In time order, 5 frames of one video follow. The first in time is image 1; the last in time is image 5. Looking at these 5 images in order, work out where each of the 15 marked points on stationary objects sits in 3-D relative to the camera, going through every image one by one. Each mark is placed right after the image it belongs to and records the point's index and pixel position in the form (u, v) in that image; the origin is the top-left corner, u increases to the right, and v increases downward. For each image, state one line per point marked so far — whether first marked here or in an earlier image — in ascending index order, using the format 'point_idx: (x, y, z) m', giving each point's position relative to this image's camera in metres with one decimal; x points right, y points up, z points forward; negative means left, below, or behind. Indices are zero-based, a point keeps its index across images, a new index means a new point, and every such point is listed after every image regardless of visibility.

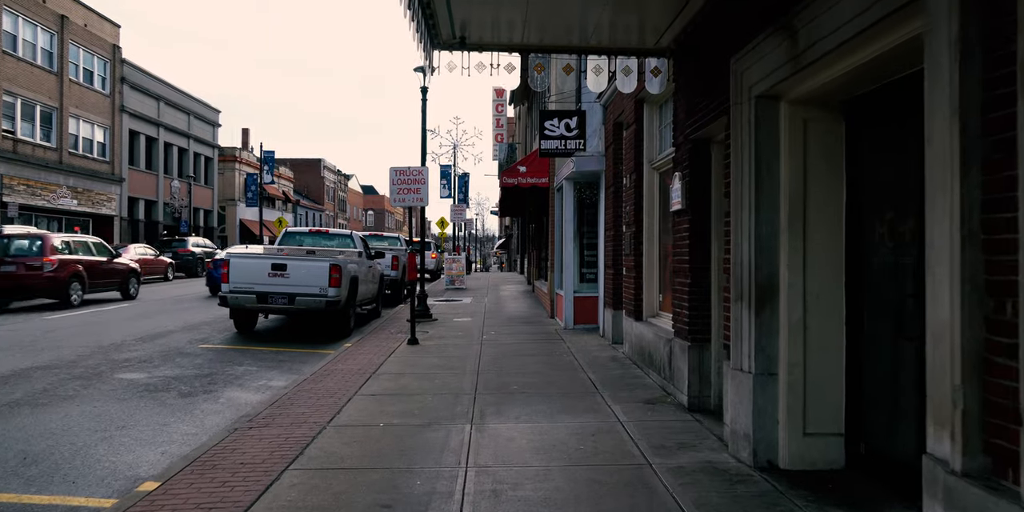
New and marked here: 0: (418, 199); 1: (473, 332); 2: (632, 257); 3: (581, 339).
0: (-1.4, +0.9, +12.5) m
1: (-0.6, -1.3, +13.7) m
2: (+1.5, 0.0, +10.4) m
3: (+1.0, -1.3, +12.5) m
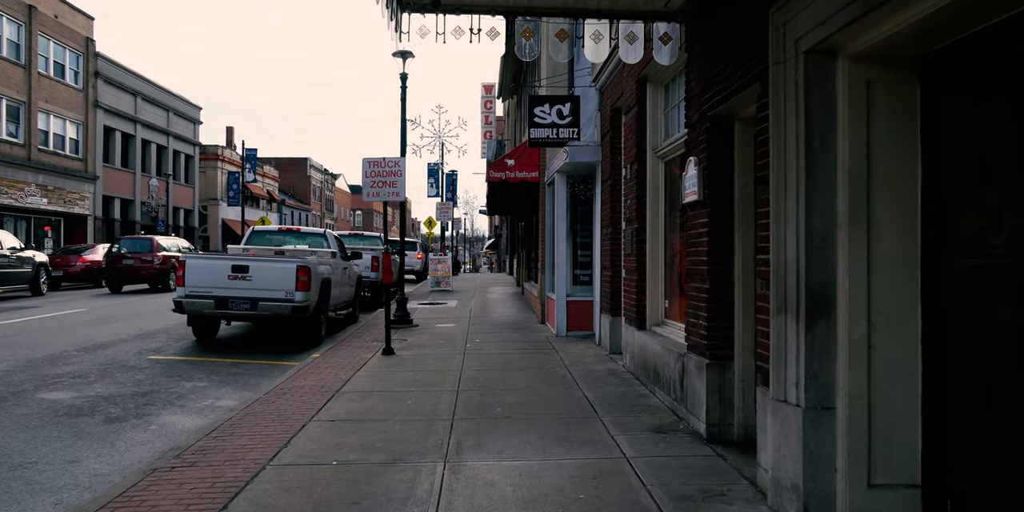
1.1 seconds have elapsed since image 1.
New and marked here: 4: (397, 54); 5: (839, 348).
0: (-1.6, +0.9, +11.3) m
1: (-0.8, -1.3, +12.4) m
2: (+1.3, 0.0, +9.2) m
3: (+0.9, -1.3, +11.3) m
4: (-2.0, +3.6, +14.7) m
5: (+1.6, -0.5, +4.2) m
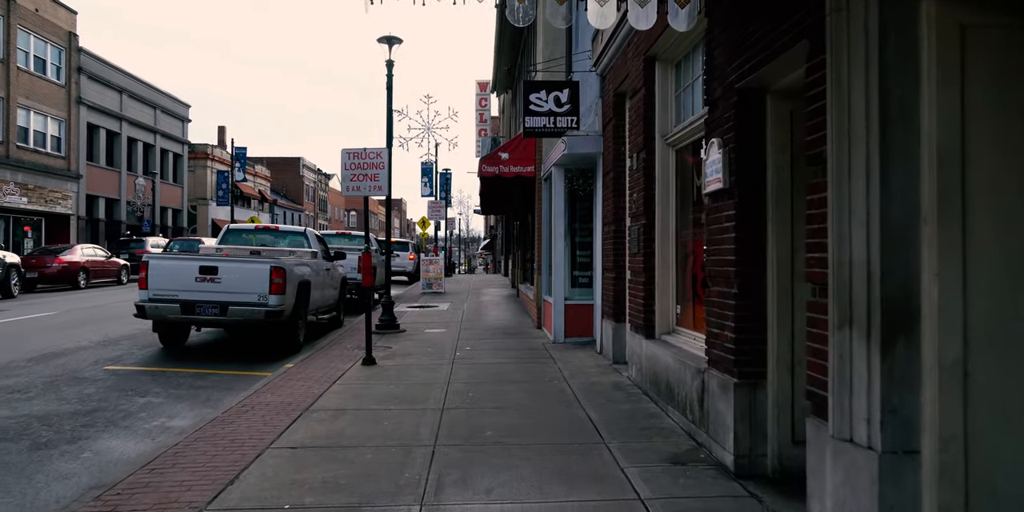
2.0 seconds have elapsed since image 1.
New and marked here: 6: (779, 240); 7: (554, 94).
0: (-1.7, +0.9, +10.3) m
1: (-0.9, -1.3, +11.5) m
2: (+1.3, 0.0, +8.2) m
3: (+0.8, -1.3, +10.3) m
4: (-2.2, +3.6, +13.7) m
5: (+1.6, -0.5, +3.2) m
6: (+1.6, +0.1, +5.1) m
7: (+0.5, +2.1, +10.7) m
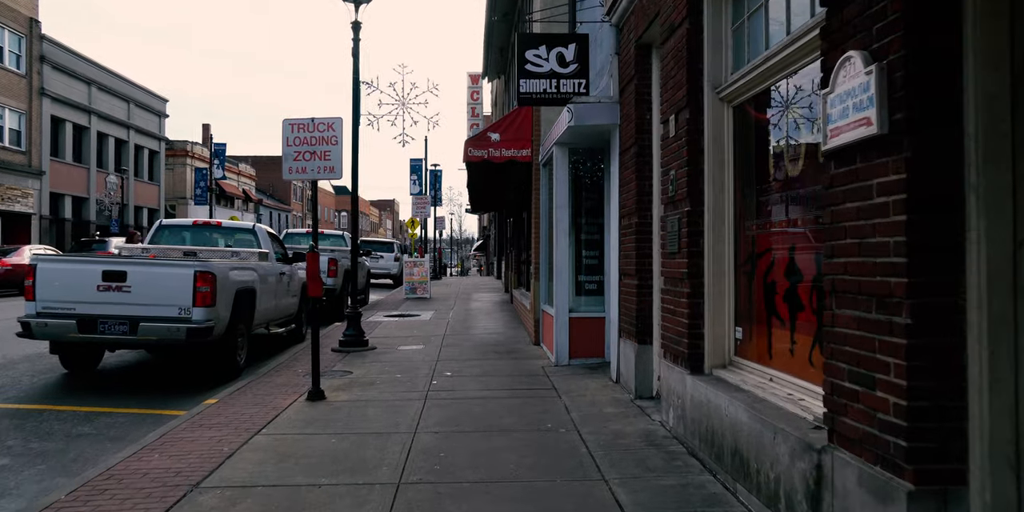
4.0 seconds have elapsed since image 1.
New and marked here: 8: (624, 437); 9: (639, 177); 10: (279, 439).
0: (-1.8, +0.8, +8.0) m
1: (-1.0, -1.3, +9.1) m
2: (+1.2, 0.0, +5.9) m
3: (+0.7, -1.3, +8.0) m
4: (-2.3, +3.6, +11.4) m
5: (+1.6, -0.4, +0.9) m
6: (+1.6, +0.1, +2.7) m
7: (+0.4, +2.1, +8.4) m
8: (+0.8, -1.3, +5.9) m
9: (+1.1, +0.7, +7.4) m
10: (-1.7, -1.3, +6.0) m
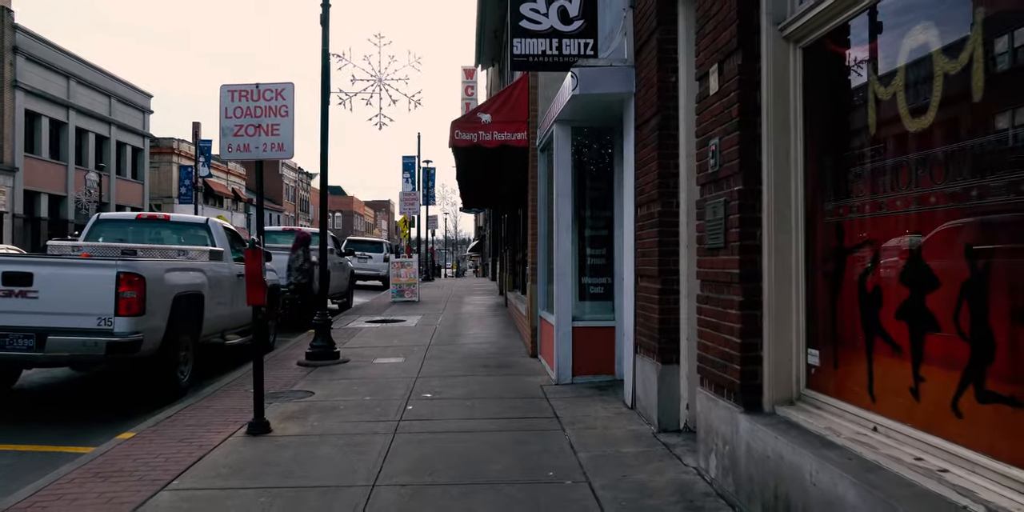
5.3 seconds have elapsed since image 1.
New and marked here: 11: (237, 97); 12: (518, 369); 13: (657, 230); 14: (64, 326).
0: (-1.9, +0.9, +6.5) m
1: (-1.1, -1.3, +7.6) m
2: (+1.1, 0.0, +4.4) m
3: (+0.6, -1.2, +6.4) m
4: (-2.3, +3.6, +9.8) m
5: (+1.5, -0.4, -0.6) m
6: (+1.5, +0.1, +1.2) m
7: (+0.4, +2.1, +6.9) m
8: (+0.8, -1.3, +4.4) m
9: (+1.1, +0.7, +5.9) m
10: (-1.8, -1.3, +4.5) m
11: (-2.2, +1.3, +6.6) m
12: (+0.1, -1.2, +9.0) m
13: (+1.0, +0.2, +5.9) m
14: (-3.8, -0.6, +6.9) m
